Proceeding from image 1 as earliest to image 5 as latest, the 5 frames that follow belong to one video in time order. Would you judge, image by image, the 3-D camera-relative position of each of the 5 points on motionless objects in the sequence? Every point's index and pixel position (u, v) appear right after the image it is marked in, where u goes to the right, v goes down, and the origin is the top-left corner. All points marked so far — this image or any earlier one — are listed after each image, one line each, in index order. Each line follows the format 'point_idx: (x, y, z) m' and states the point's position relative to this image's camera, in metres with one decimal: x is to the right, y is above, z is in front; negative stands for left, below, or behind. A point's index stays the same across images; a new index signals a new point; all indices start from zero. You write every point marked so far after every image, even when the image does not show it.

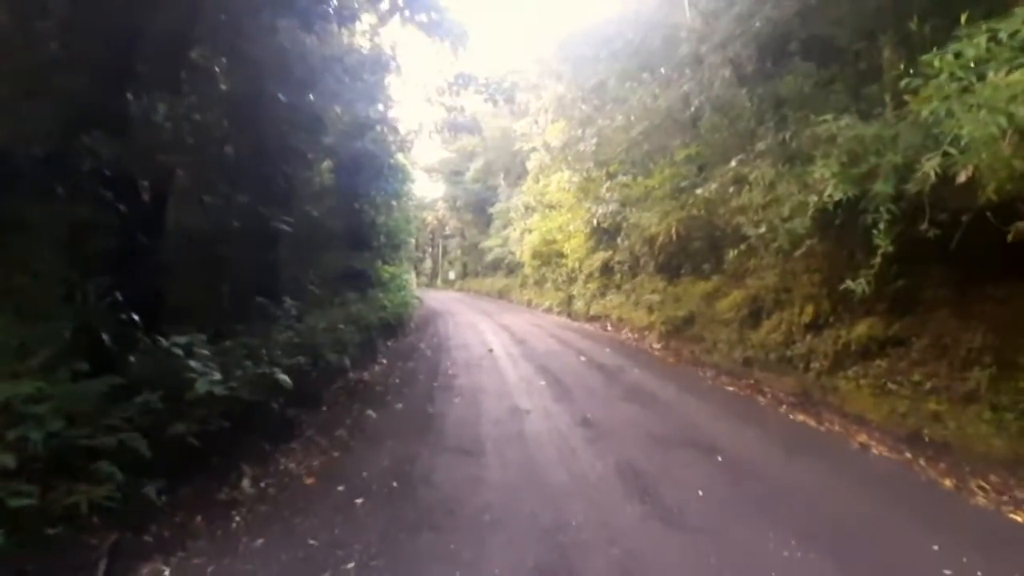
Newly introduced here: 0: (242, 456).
0: (-2.5, -1.5, +8.6) m
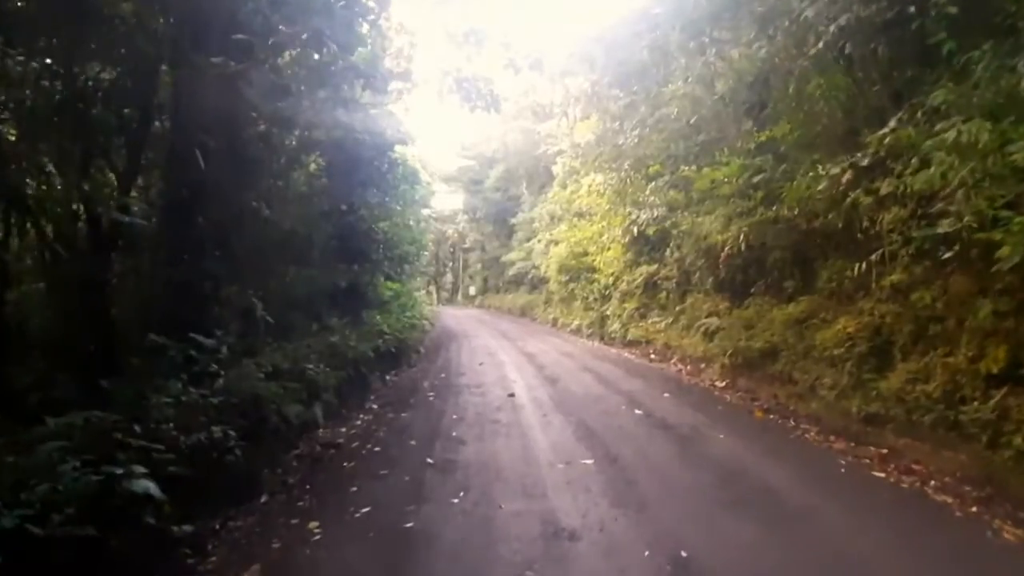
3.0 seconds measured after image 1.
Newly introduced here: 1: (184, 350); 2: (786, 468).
0: (-2.3, -1.7, +4.3) m
1: (-3.3, -0.6, +9.3) m
2: (+2.5, -1.6, +8.6) m
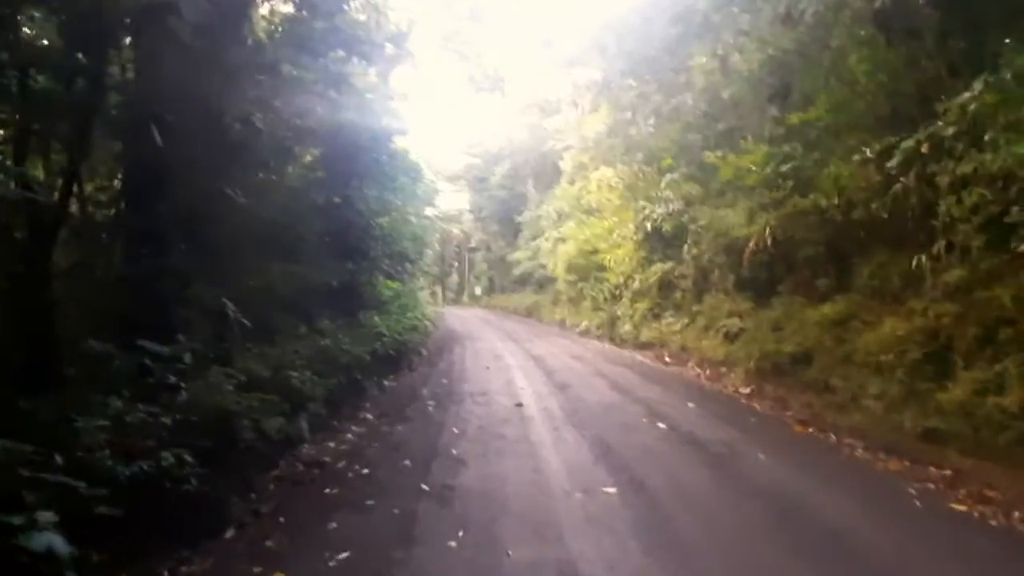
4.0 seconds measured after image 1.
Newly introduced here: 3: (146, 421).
0: (-2.2, -1.7, +3.0) m
1: (-3.2, -0.6, +8.1) m
2: (+2.6, -1.6, +7.3) m
3: (-2.7, -1.0, +6.9) m
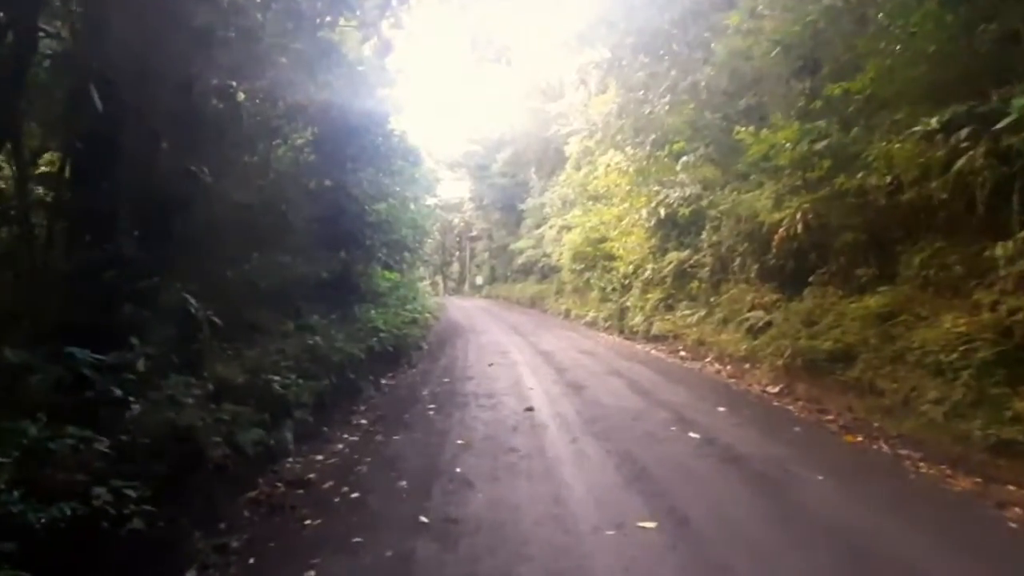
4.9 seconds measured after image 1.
0: (-2.1, -1.7, +1.7) m
1: (-3.1, -0.6, +6.8) m
2: (+2.7, -1.6, +6.0) m
3: (-2.6, -0.9, +5.6) m
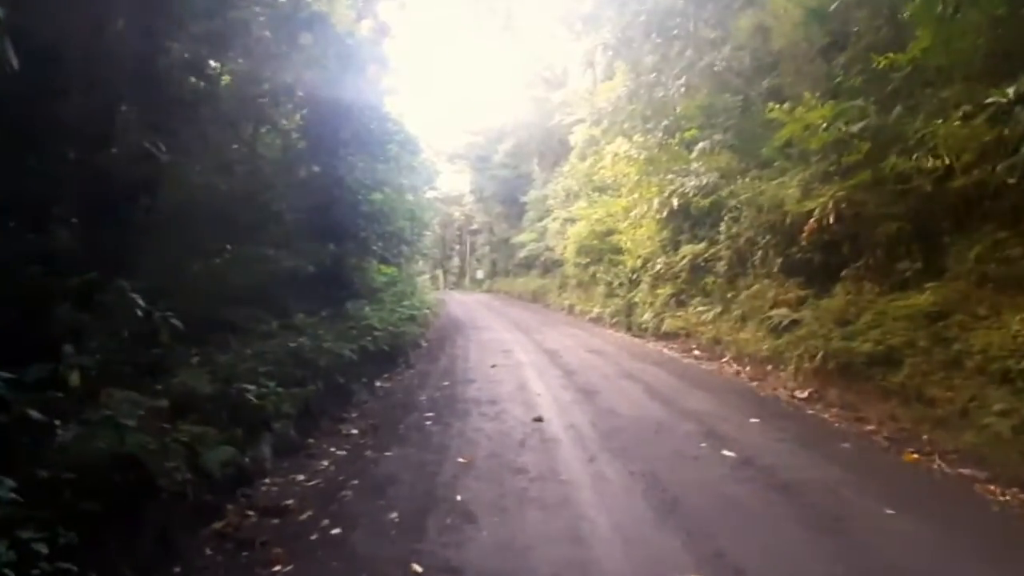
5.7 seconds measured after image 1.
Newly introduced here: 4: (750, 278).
0: (-2.1, -1.8, +0.5) m
1: (-3.0, -0.5, +5.6) m
2: (+2.8, -1.6, +4.8) m
3: (-2.5, -0.9, +4.4) m
4: (+4.5, +0.2, +17.7) m
